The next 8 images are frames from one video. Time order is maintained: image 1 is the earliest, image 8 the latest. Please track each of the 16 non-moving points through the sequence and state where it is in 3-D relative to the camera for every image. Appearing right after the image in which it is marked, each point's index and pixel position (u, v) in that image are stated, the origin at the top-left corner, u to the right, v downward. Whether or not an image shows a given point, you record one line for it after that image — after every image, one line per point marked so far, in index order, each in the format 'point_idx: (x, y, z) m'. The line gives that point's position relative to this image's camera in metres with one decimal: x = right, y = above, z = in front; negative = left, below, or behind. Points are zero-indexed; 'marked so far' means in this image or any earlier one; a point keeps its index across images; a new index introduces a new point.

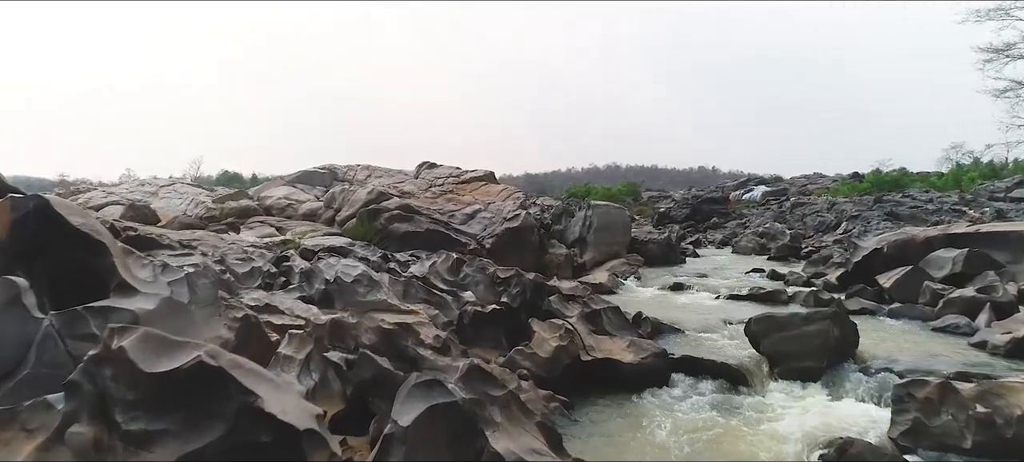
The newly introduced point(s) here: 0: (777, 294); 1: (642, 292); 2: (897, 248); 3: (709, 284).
0: (+5.7, -1.4, +15.6) m
1: (+3.3, -1.5, +17.8) m
2: (+8.9, -0.4, +16.5) m
3: (+5.0, -1.3, +18.1) m
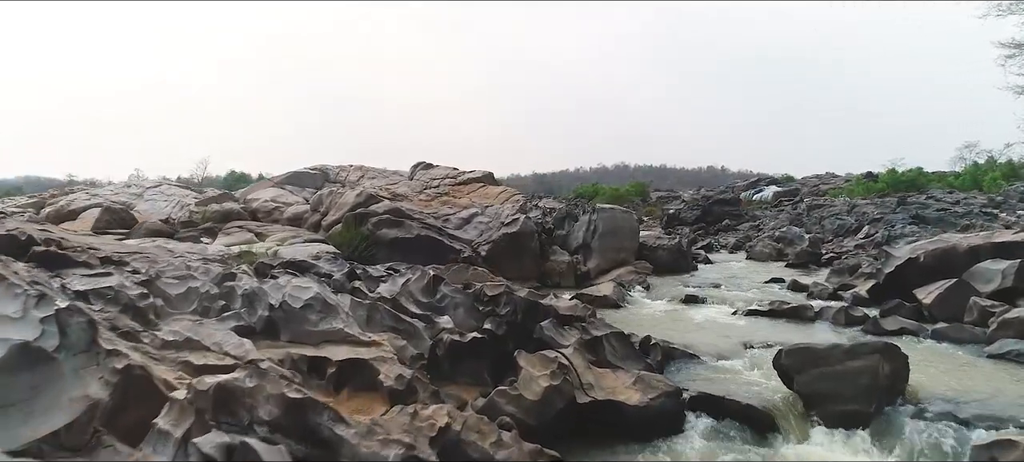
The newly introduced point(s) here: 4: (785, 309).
0: (+5.6, -1.5, +14.0) m
1: (+3.2, -1.7, +16.2) m
2: (+8.7, -0.6, +14.9) m
3: (+4.9, -1.5, +16.4) m
4: (+5.4, -1.5, +14.1) m
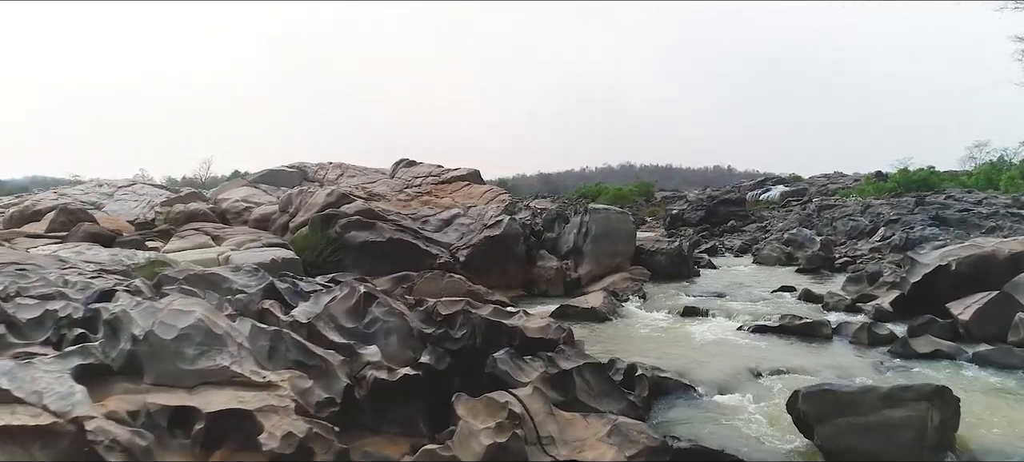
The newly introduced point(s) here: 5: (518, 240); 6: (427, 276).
0: (+5.1, -1.6, +12.1) m
1: (+2.7, -1.8, +14.3) m
2: (+8.3, -0.6, +13.0) m
3: (+4.4, -1.6, +14.6) m
4: (+4.9, -1.6, +12.3) m
5: (+0.2, -0.2, +18.4) m
6: (-1.9, -1.0, +16.2) m
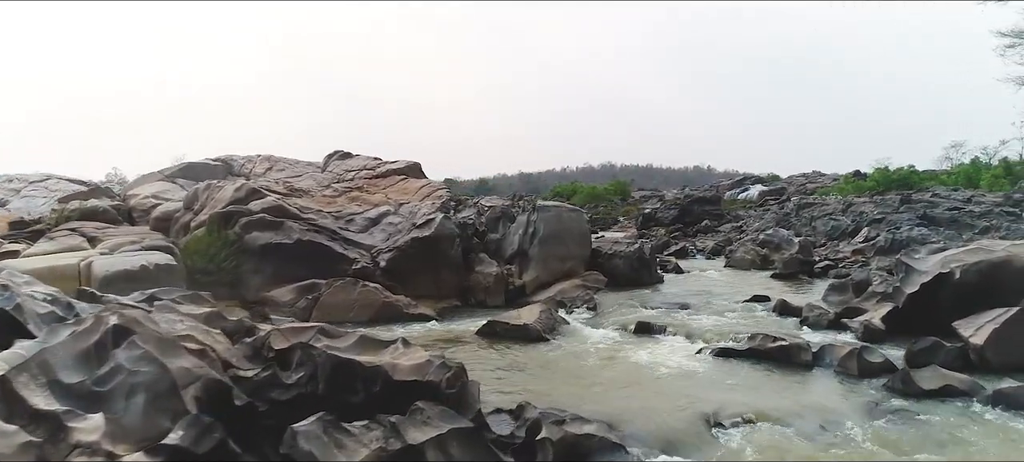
0: (+3.8, -1.6, +9.7) m
1: (+1.3, -1.8, +11.9) m
2: (+6.9, -0.6, +10.7) m
3: (+3.0, -1.6, +12.2) m
4: (+3.6, -1.6, +9.9) m
5: (-1.3, -0.3, +15.9) m
6: (-3.4, -1.0, +13.7) m
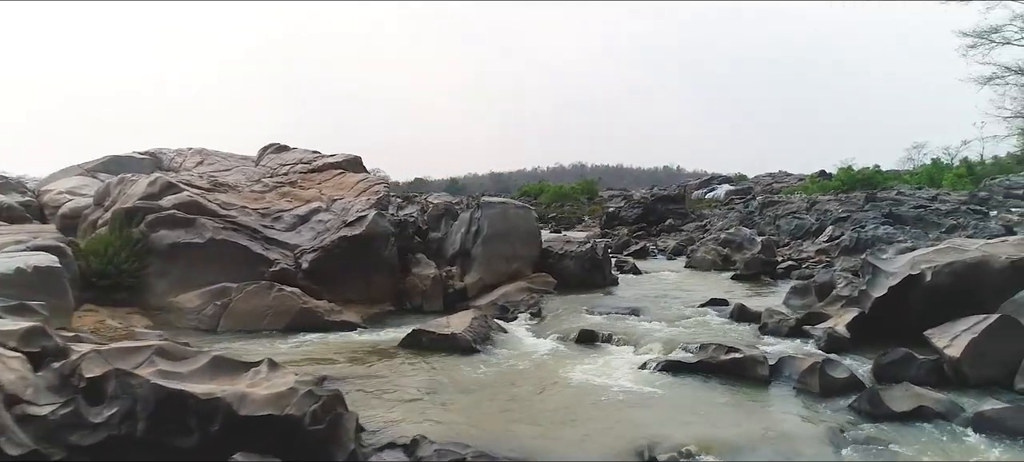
0: (+2.8, -1.6, +8.6) m
1: (+0.2, -1.8, +10.6) m
2: (+5.9, -0.6, +9.7) m
3: (+1.9, -1.6, +11.0) m
4: (+2.6, -1.6, +8.7) m
5: (-2.5, -0.2, +14.6) m
6: (-4.5, -1.0, +12.2) m
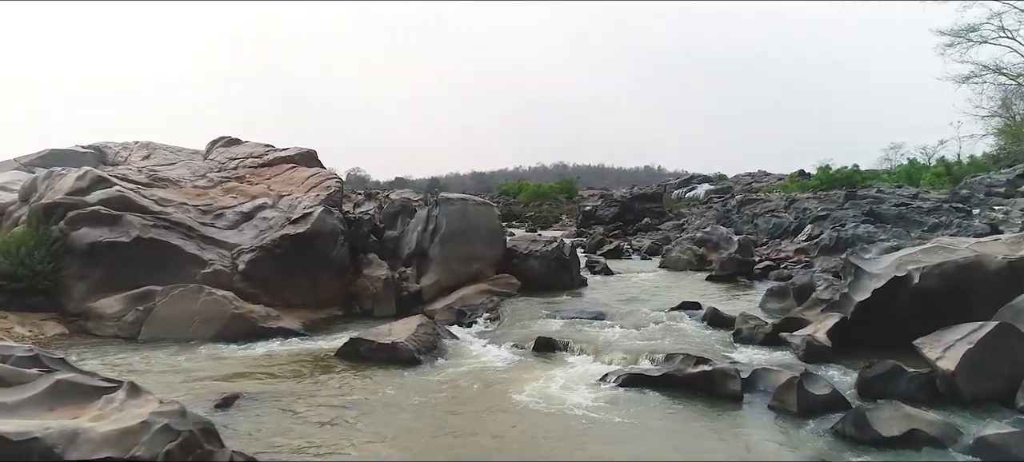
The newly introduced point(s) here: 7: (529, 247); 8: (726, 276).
0: (+2.2, -1.6, +7.6) m
1: (-0.4, -1.7, +9.6) m
2: (+5.2, -0.6, +8.8) m
3: (+1.2, -1.5, +10.0) m
4: (+1.9, -1.6, +7.8) m
5: (-3.3, -0.2, +13.5) m
6: (-5.2, -1.0, +11.1) m
7: (+0.4, -0.4, +15.8) m
8: (+5.1, -1.1, +17.1) m
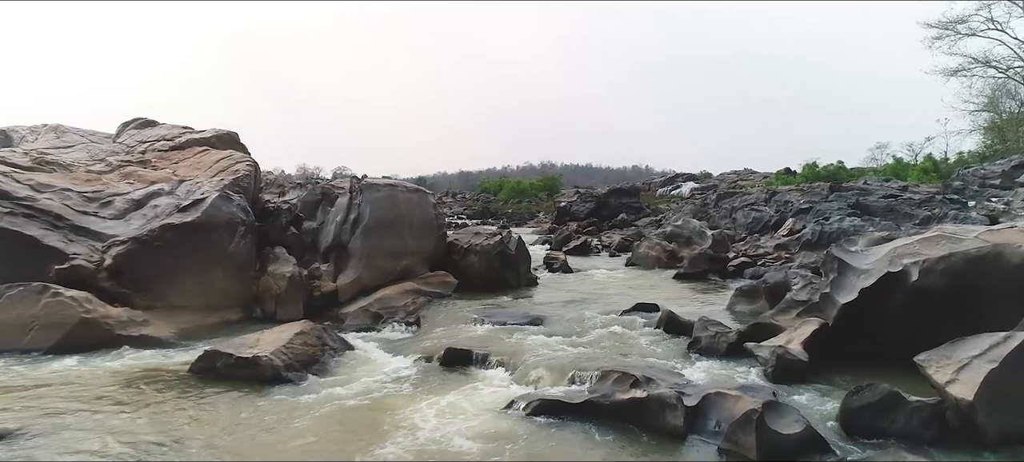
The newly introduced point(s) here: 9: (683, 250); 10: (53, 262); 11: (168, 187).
0: (+1.1, -1.4, +5.7) m
1: (-1.5, -1.6, +7.6) m
2: (+4.2, -0.4, +6.9) m
3: (+0.2, -1.4, +8.1) m
4: (+0.9, -1.4, +5.8) m
5: (-4.5, 0.0, +11.5) m
6: (-6.3, -0.8, +9.0) m
7: (-0.8, -0.2, +13.9) m
8: (+3.9, -0.9, +15.2) m
9: (+4.4, -0.5, +18.6) m
10: (-6.7, -0.4, +10.4) m
11: (-6.3, +0.8, +13.1) m
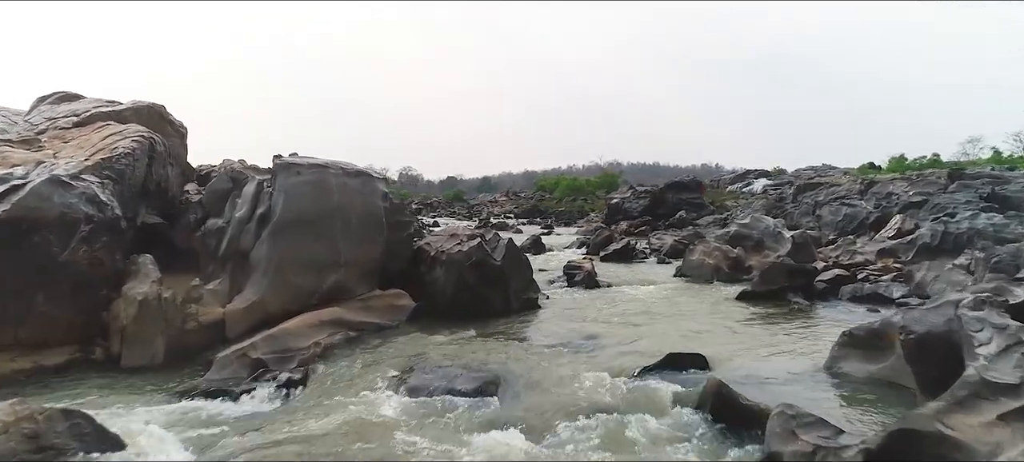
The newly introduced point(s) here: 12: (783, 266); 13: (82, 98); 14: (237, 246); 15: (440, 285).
0: (+0.2, -1.4, +1.5) m
1: (-2.3, -1.6, +3.7) m
2: (+3.3, -0.4, +2.4) m
3: (-0.5, -1.4, +4.0) m
4: (0.0, -1.4, +1.7) m
5: (-4.8, 0.0, +7.7) m
6: (-6.9, -0.8, +5.5) m
7: (-1.0, -0.2, +9.8) m
8: (+3.8, -0.9, +10.7) m
9: (+4.7, -0.5, +14.0) m
10: (-7.1, -0.4, +6.9) m
11: (-6.5, +0.8, +9.5) m
12: (+4.1, -0.5, +10.9) m
13: (-8.1, +2.5, +13.6) m
14: (-3.3, -0.2, +8.9) m
15: (-0.9, -0.7, +9.3) m
